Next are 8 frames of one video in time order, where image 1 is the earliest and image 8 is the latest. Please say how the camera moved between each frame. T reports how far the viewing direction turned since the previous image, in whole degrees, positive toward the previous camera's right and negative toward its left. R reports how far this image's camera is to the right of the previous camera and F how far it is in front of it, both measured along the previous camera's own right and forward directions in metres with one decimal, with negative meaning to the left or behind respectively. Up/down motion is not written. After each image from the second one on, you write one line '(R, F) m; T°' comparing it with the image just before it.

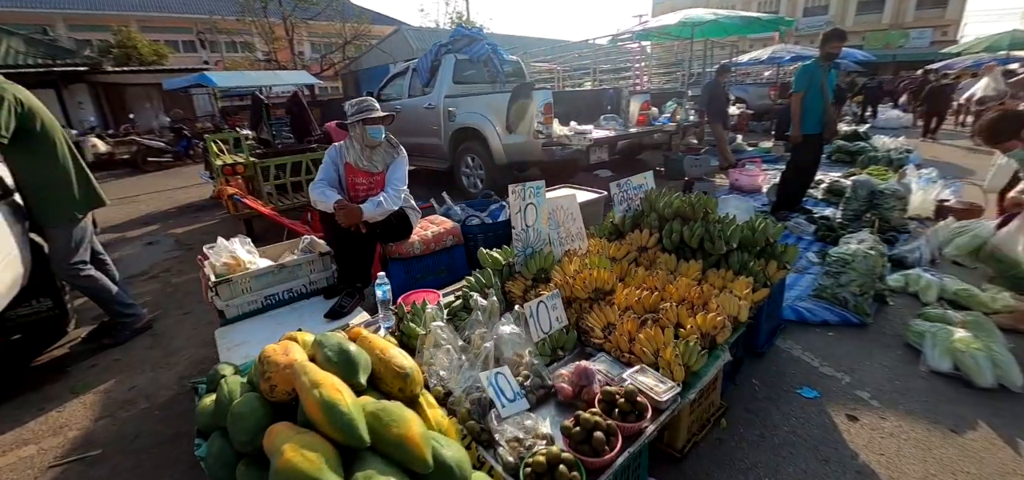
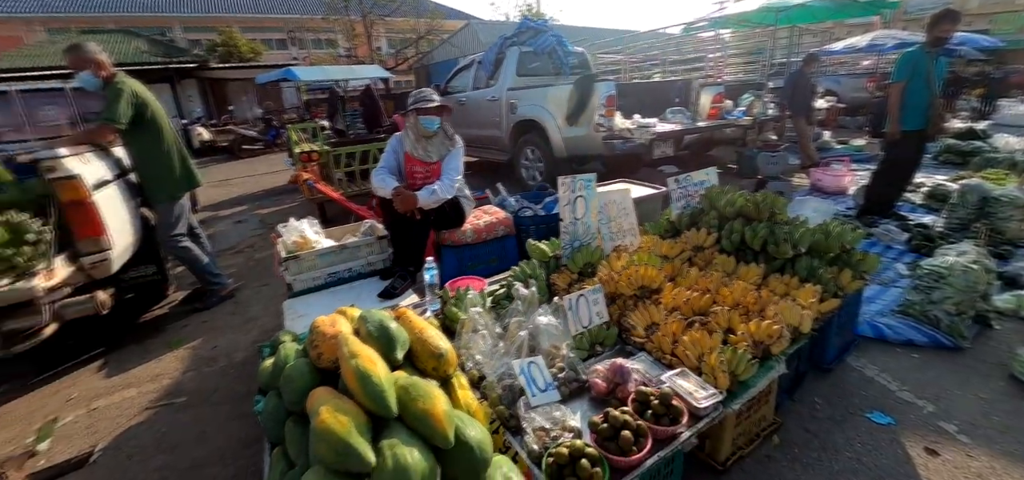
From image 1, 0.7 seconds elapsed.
(+0.1, 0.0) m; -8°
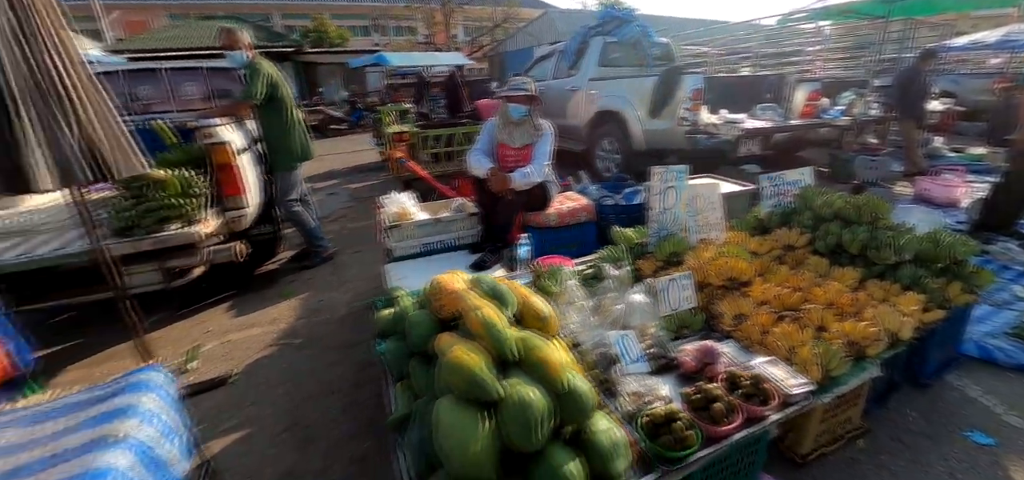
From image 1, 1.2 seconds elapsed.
(-0.2, -0.2) m; -7°
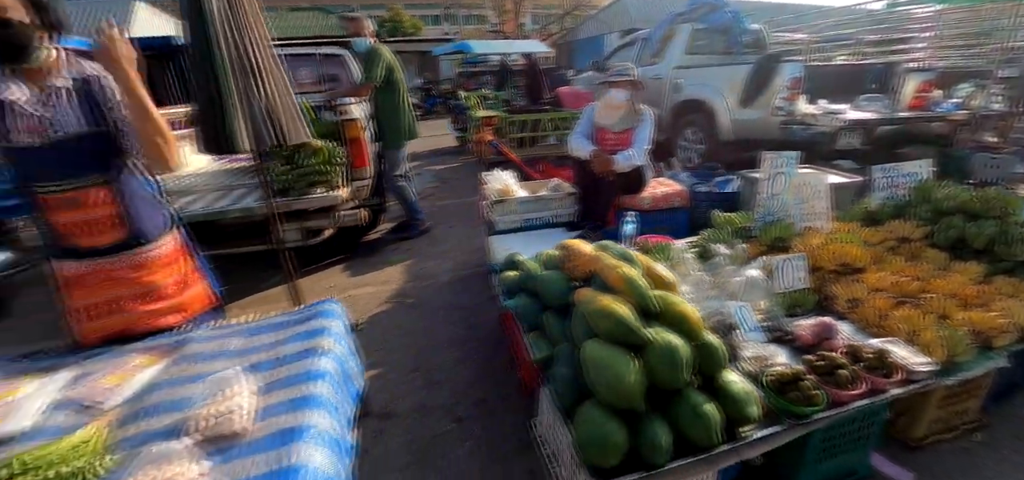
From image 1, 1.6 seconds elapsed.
(-0.4, -0.2) m; -7°
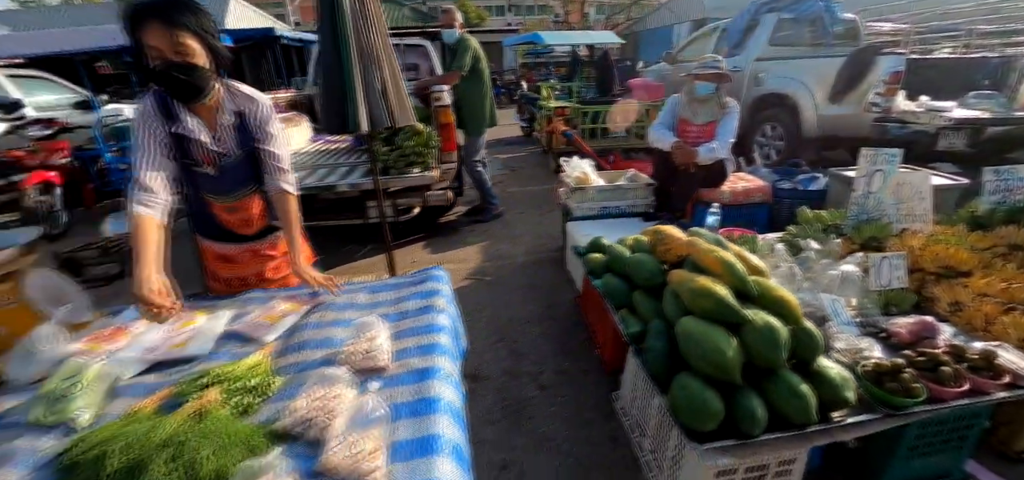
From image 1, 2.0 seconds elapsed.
(-0.2, -0.2) m; -6°
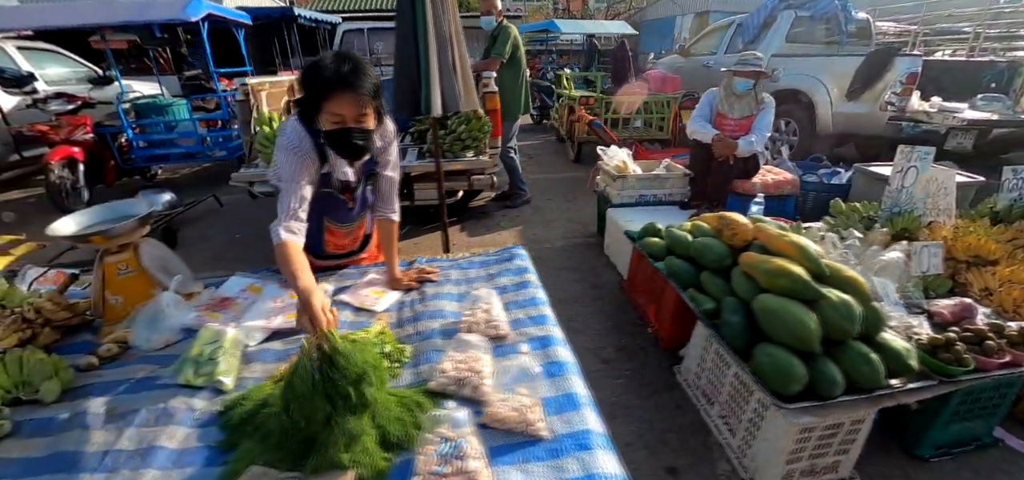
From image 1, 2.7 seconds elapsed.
(-0.5, -0.1) m; +2°
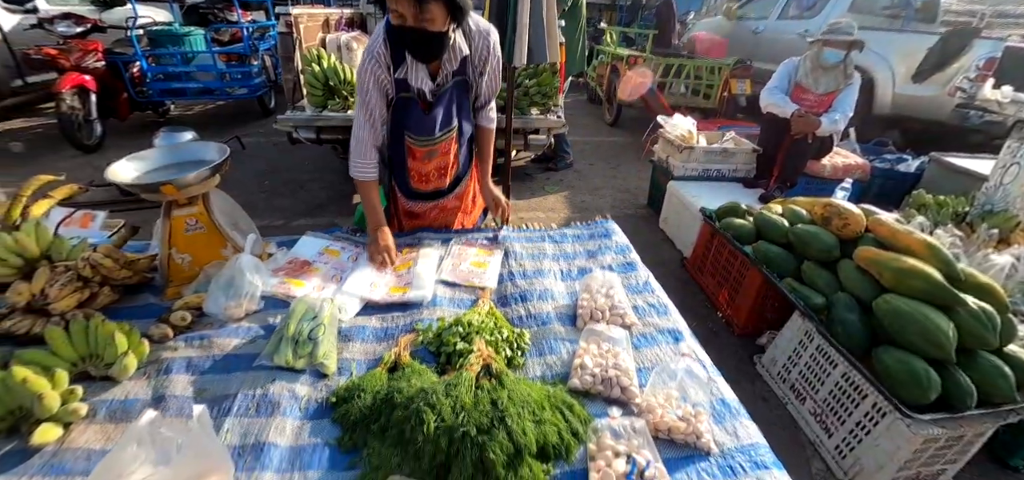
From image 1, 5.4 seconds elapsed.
(-0.5, +0.2) m; +2°
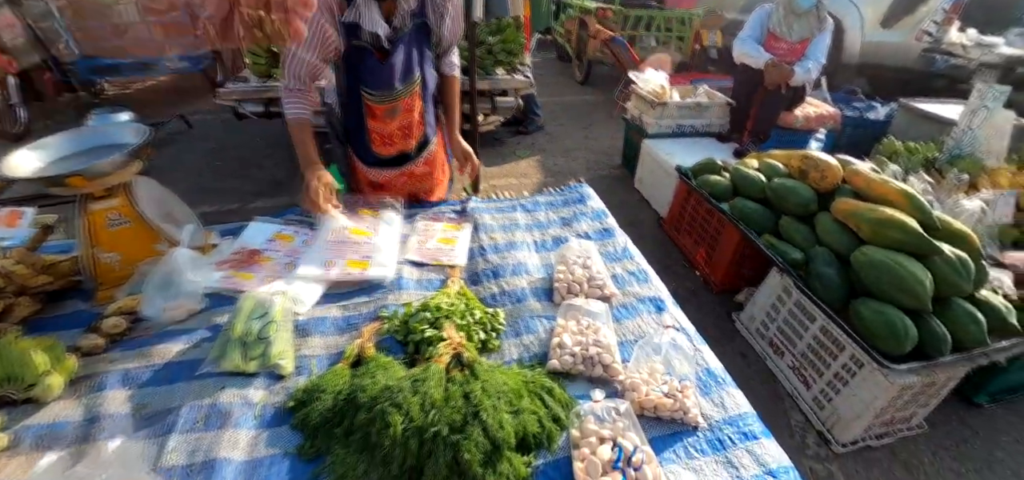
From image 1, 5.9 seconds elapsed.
(0.0, +0.1) m; +3°
